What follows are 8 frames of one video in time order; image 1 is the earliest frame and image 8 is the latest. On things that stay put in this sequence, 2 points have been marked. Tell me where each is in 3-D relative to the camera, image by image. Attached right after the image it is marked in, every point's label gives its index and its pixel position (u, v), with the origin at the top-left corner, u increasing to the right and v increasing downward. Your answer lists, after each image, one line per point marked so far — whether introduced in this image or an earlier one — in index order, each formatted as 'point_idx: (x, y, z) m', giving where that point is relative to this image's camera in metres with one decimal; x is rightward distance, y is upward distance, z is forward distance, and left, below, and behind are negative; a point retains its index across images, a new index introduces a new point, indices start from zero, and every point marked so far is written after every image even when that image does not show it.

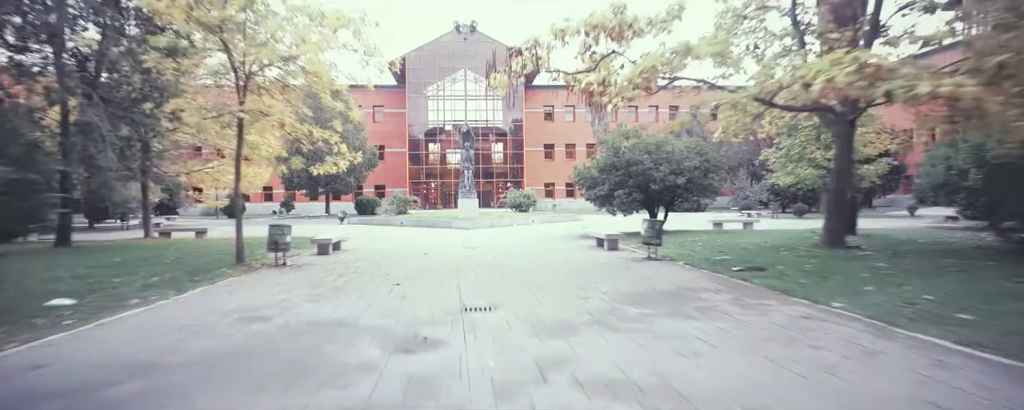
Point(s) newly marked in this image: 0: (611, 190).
0: (+2.7, +0.4, +11.8) m
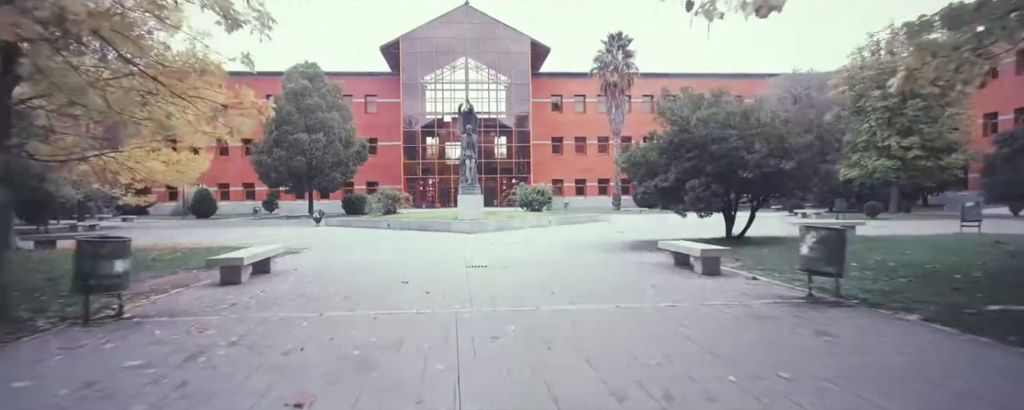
0: (+3.2, +0.5, +8.2) m
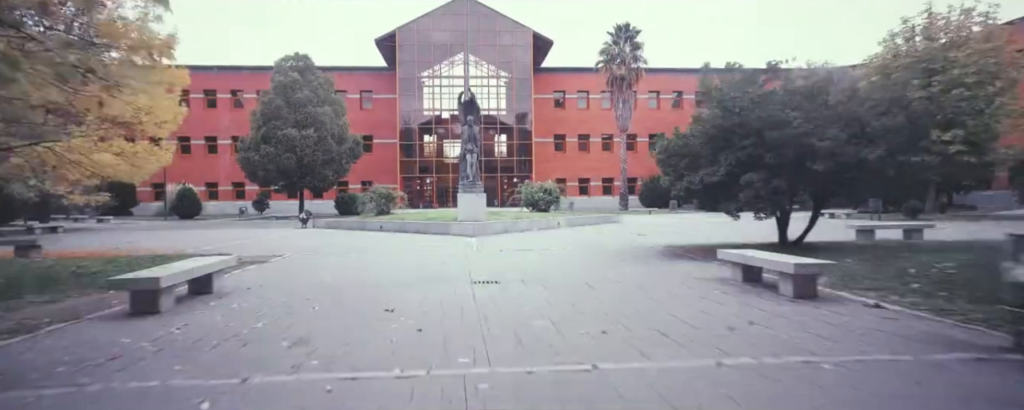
0: (+3.4, +0.5, +6.7) m
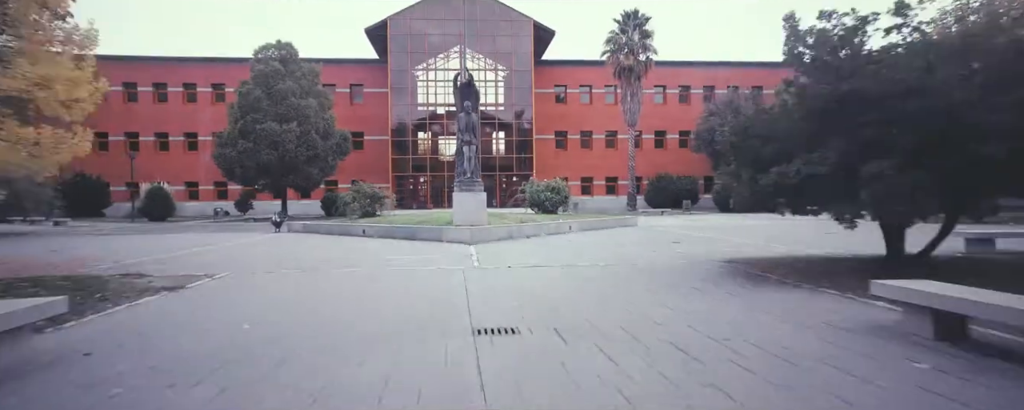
0: (+3.6, +0.5, +4.7) m
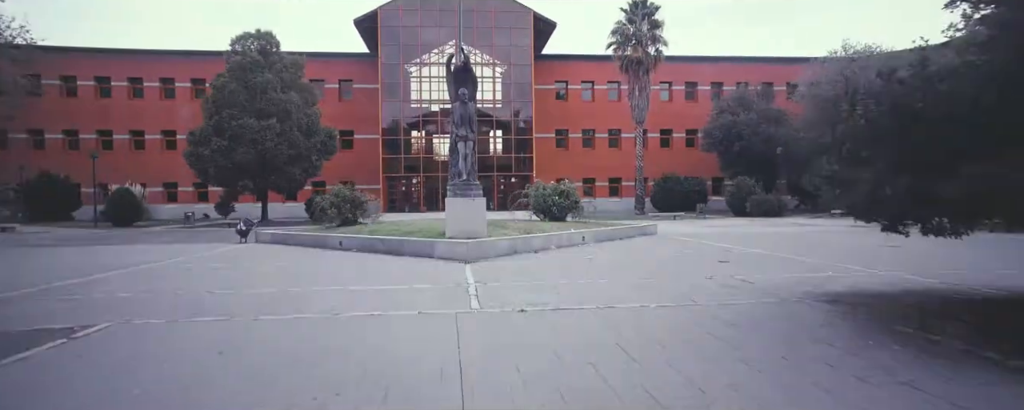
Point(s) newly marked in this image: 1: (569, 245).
0: (+3.7, +0.3, +2.7) m
1: (+1.5, -1.0, +11.3) m
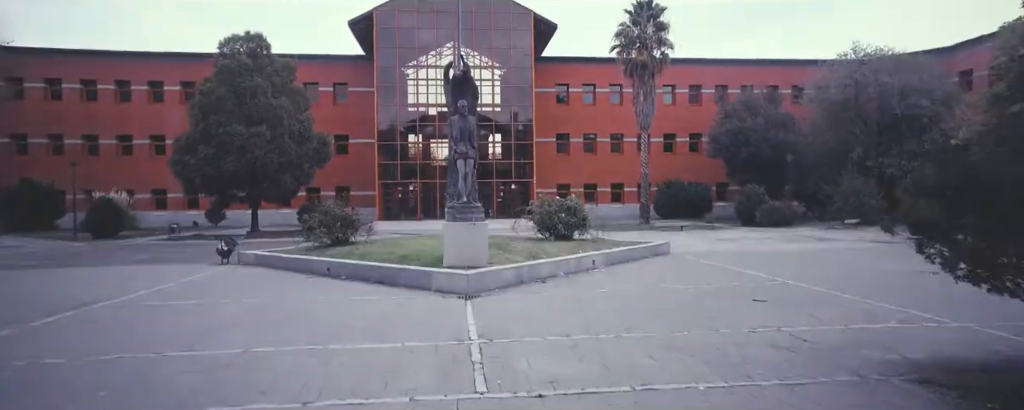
0: (+3.9, -0.2, +1.7) m
1: (+1.6, -1.5, +10.3) m
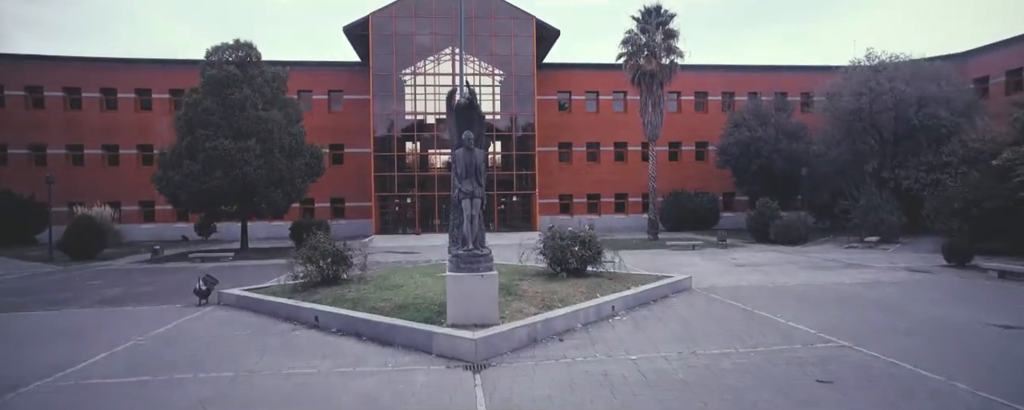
0: (+4.2, -1.0, +0.6) m
1: (+1.8, -2.4, +9.1) m
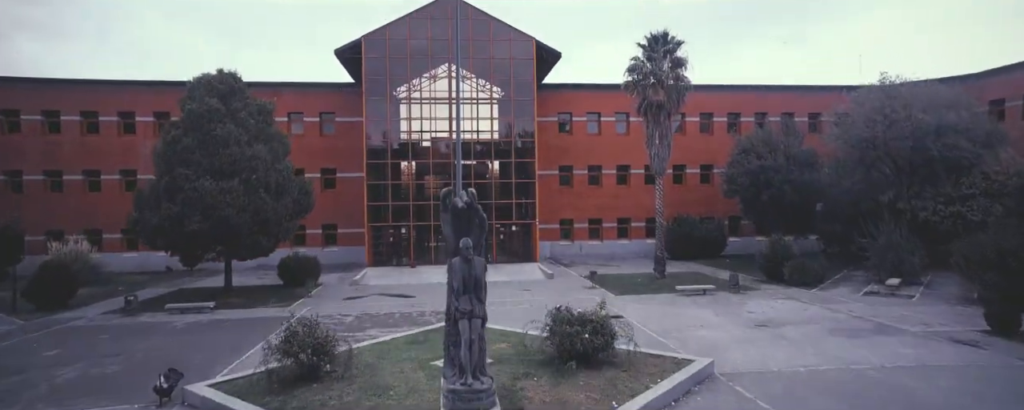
0: (+4.3, -2.9, -0.7) m
1: (+1.9, -4.3, +7.8) m
